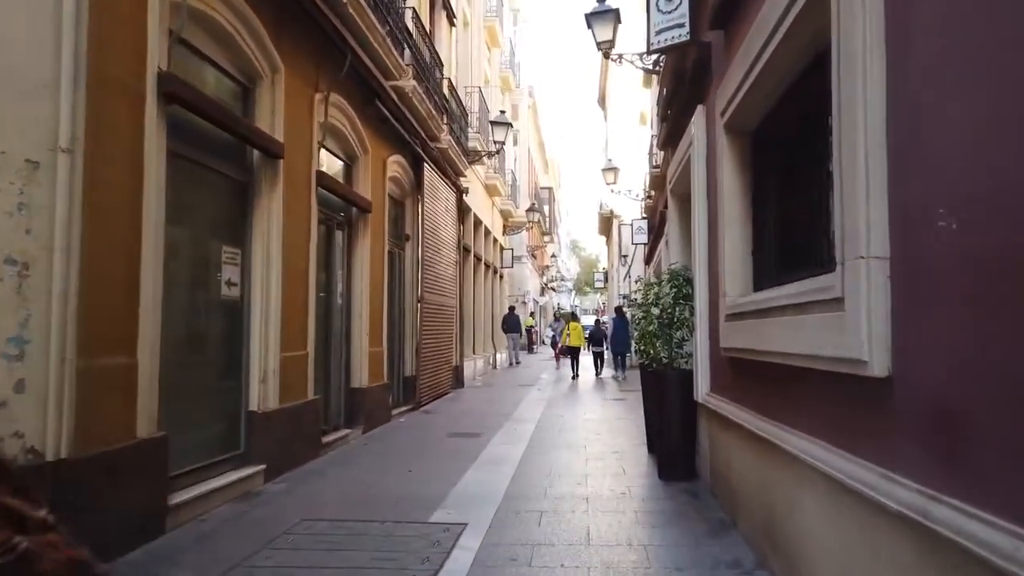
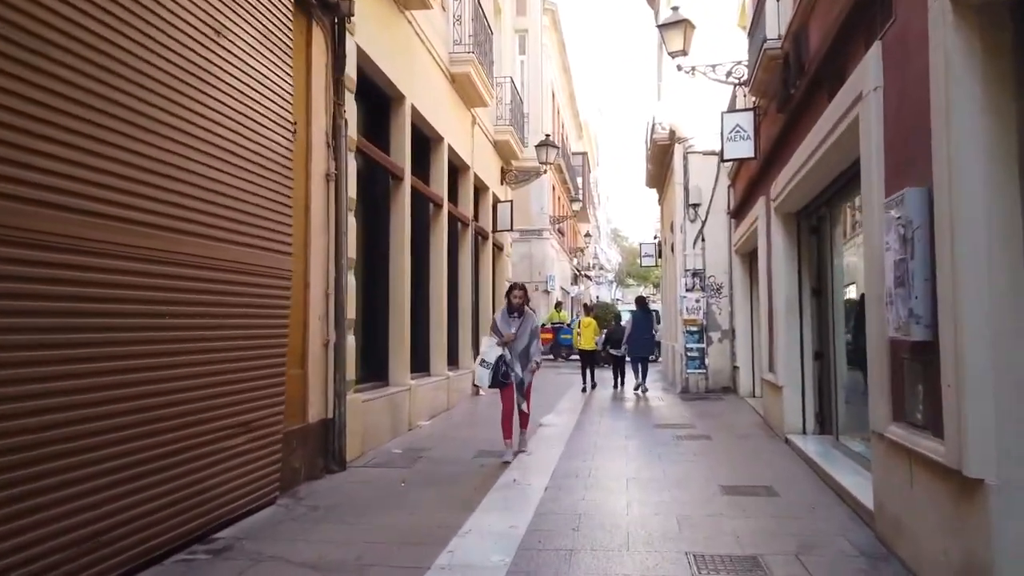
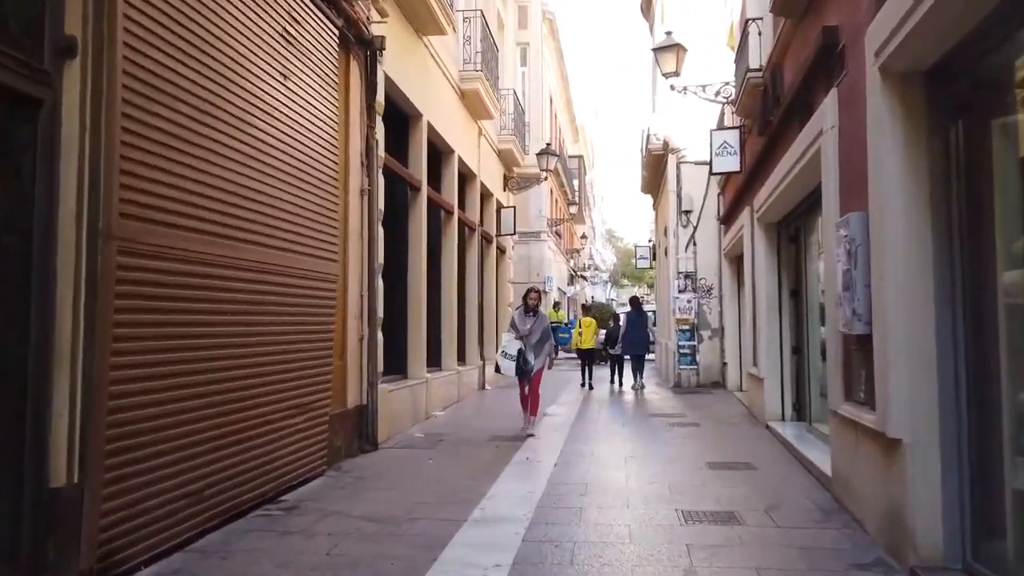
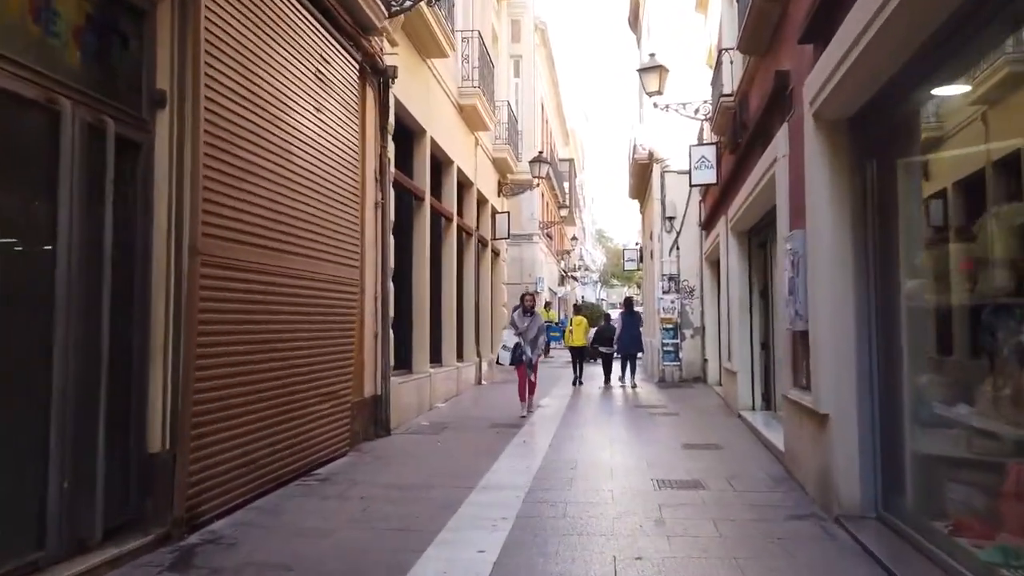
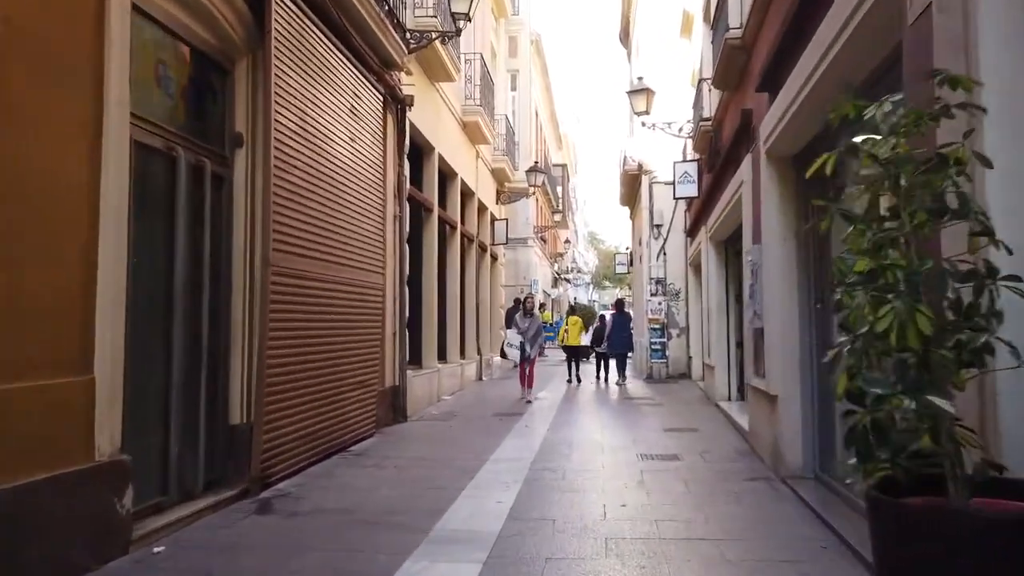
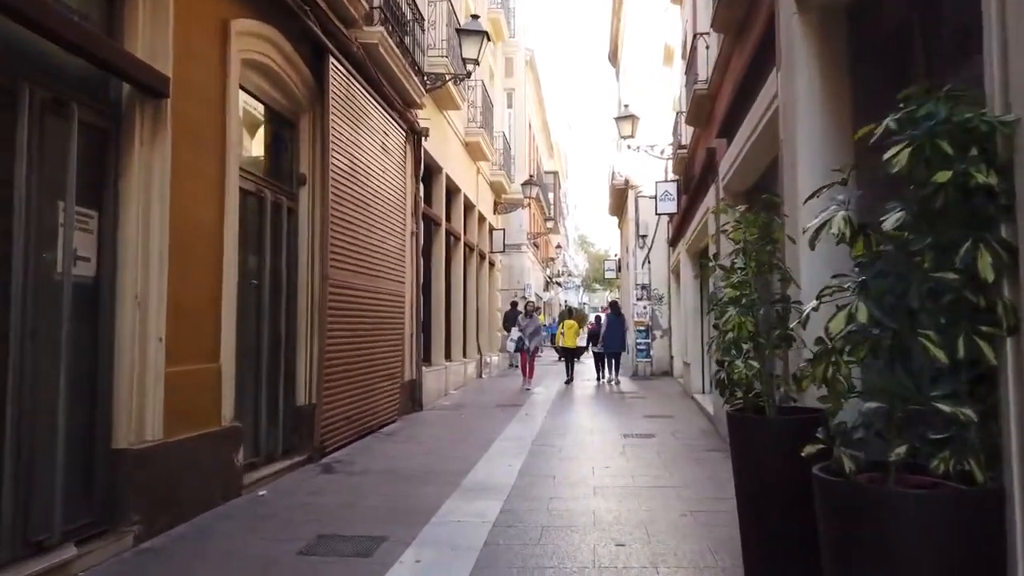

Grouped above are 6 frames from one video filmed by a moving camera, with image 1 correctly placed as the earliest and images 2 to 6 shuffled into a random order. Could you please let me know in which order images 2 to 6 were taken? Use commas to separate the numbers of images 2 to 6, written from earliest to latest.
6, 5, 4, 3, 2
